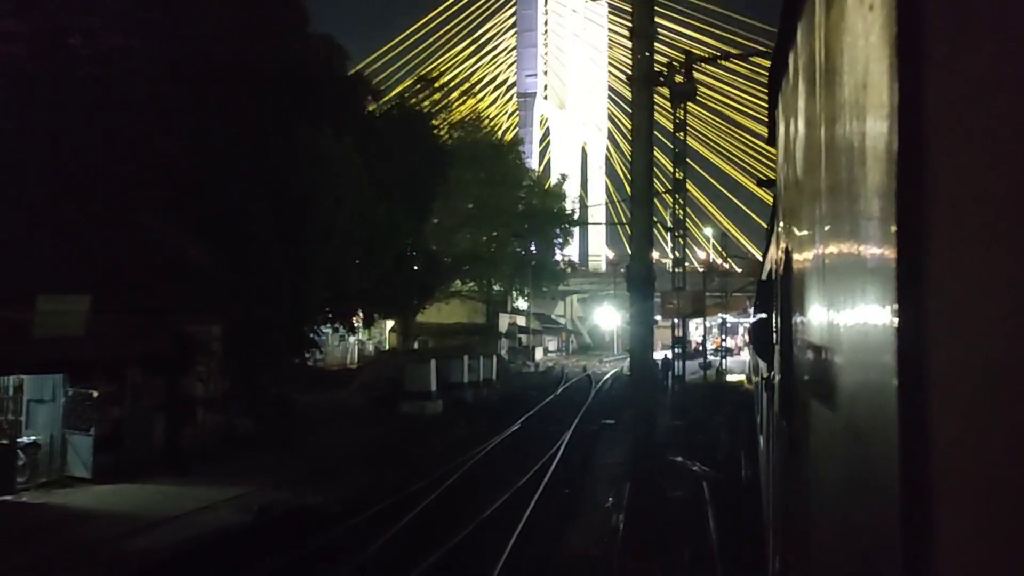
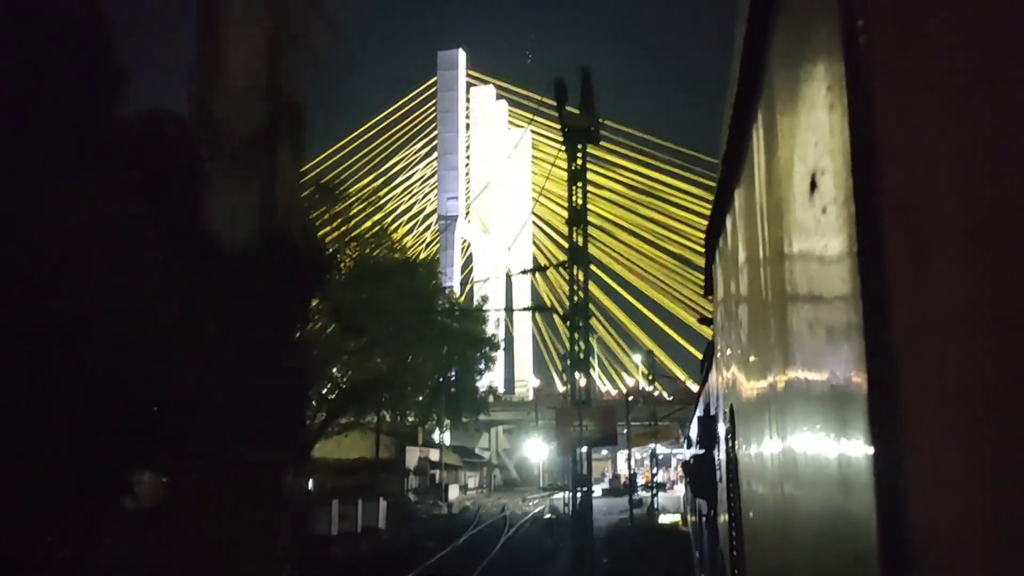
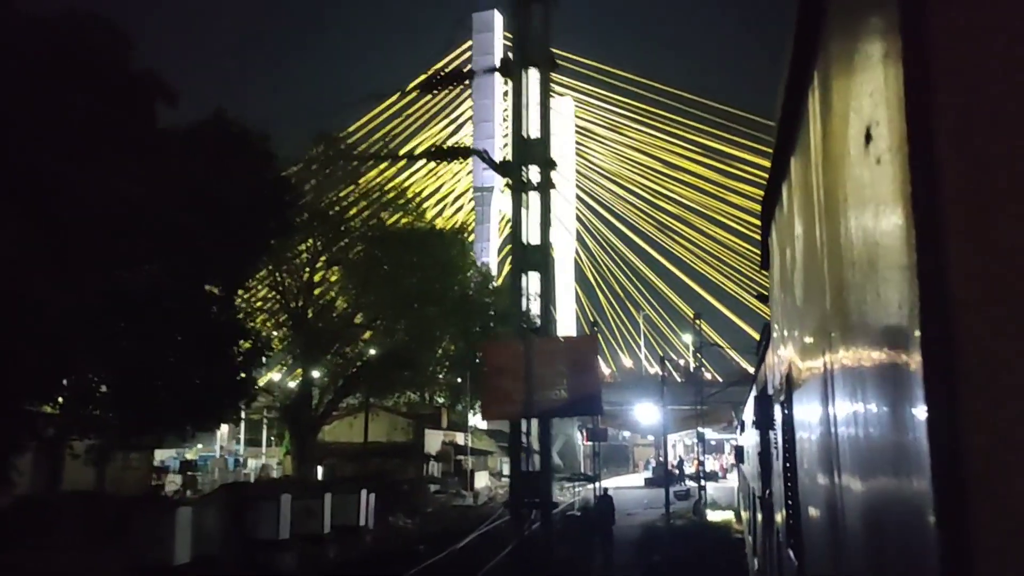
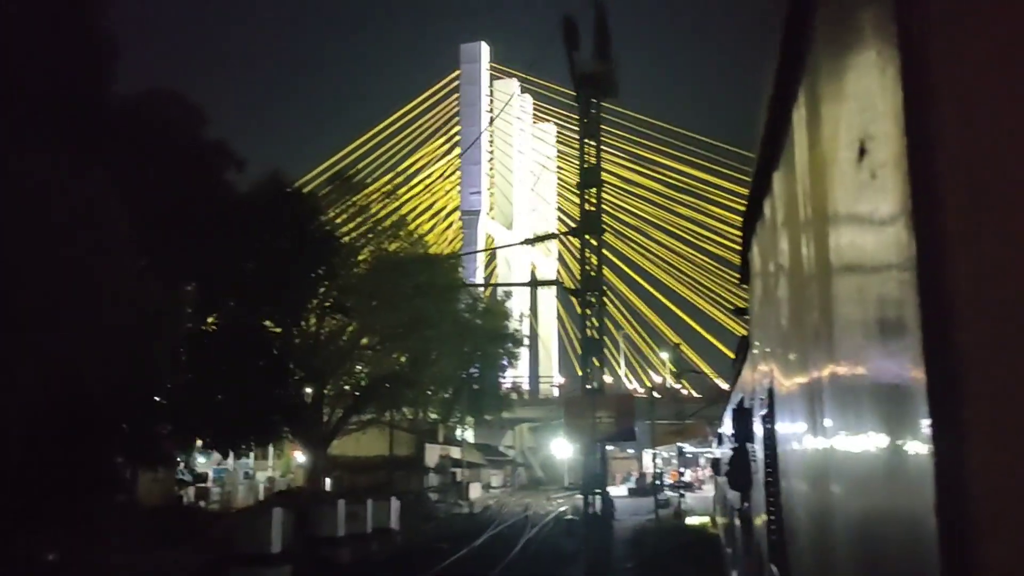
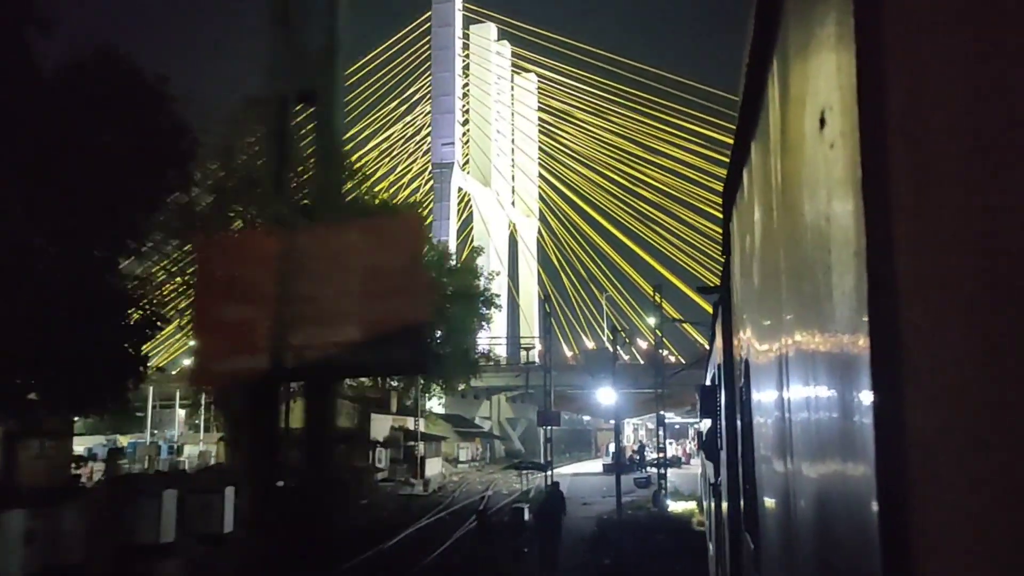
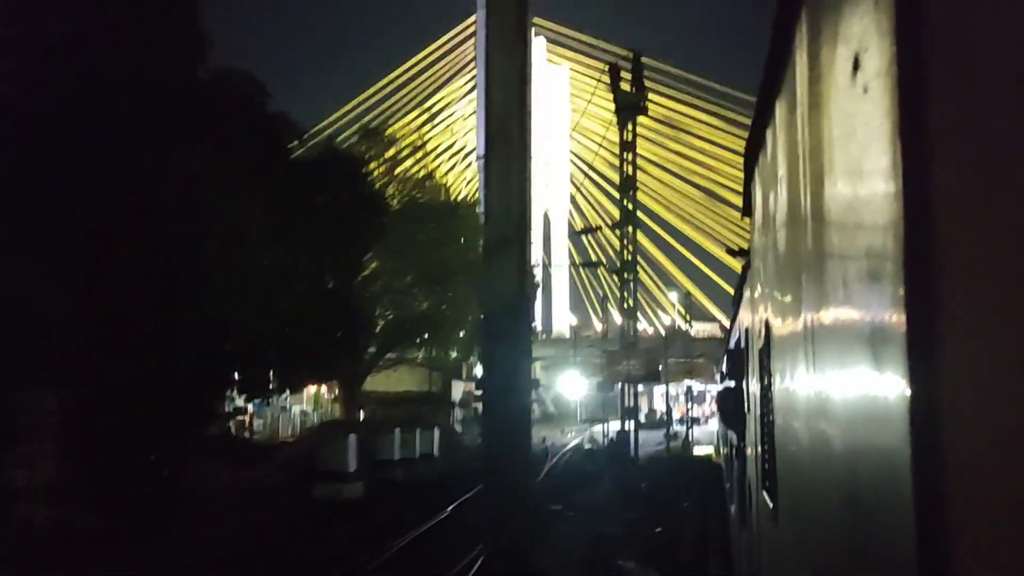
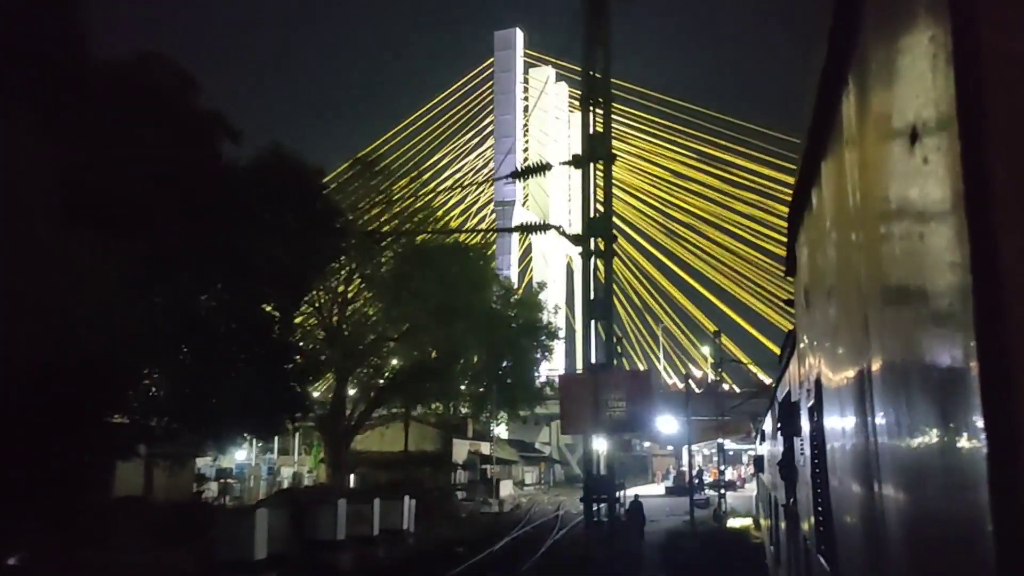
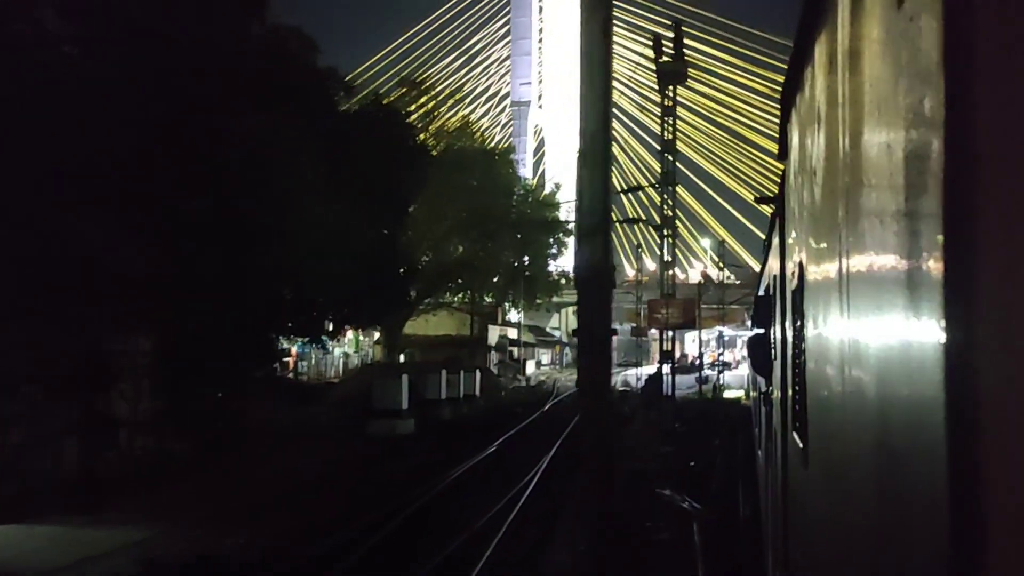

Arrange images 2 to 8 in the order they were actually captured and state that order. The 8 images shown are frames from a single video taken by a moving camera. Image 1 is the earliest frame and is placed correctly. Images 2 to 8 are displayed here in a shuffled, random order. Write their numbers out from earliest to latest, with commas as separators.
8, 6, 2, 4, 7, 3, 5
